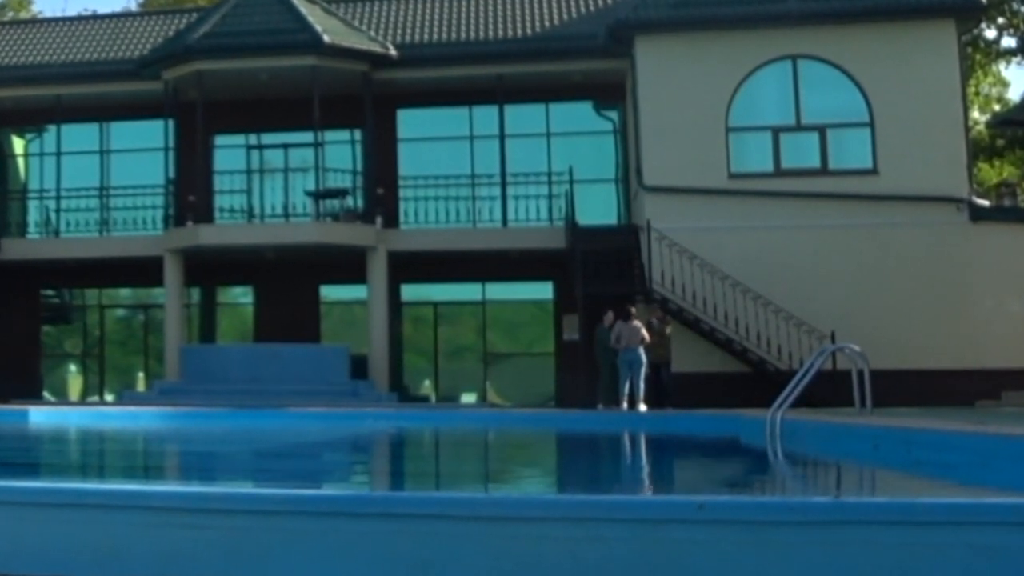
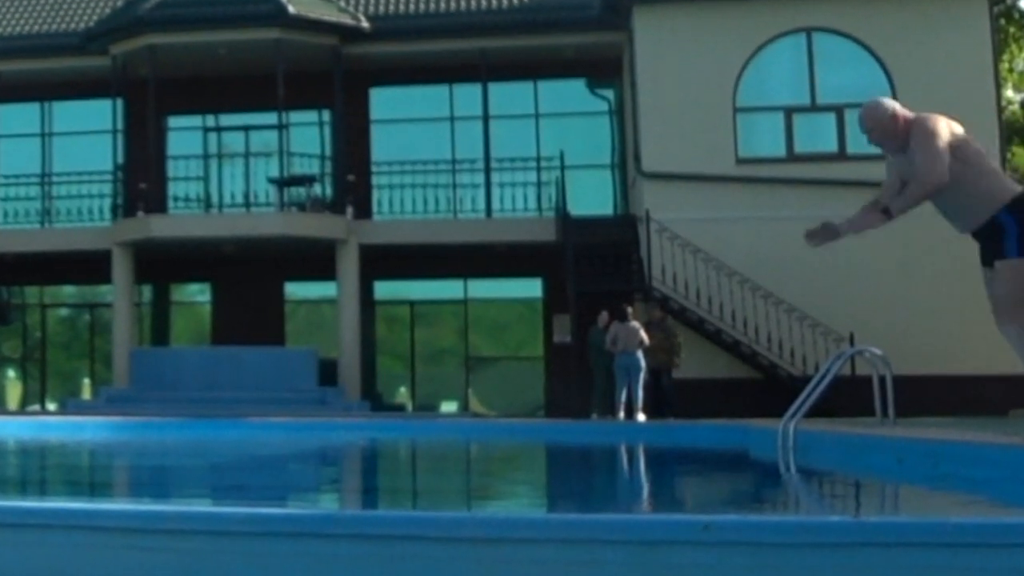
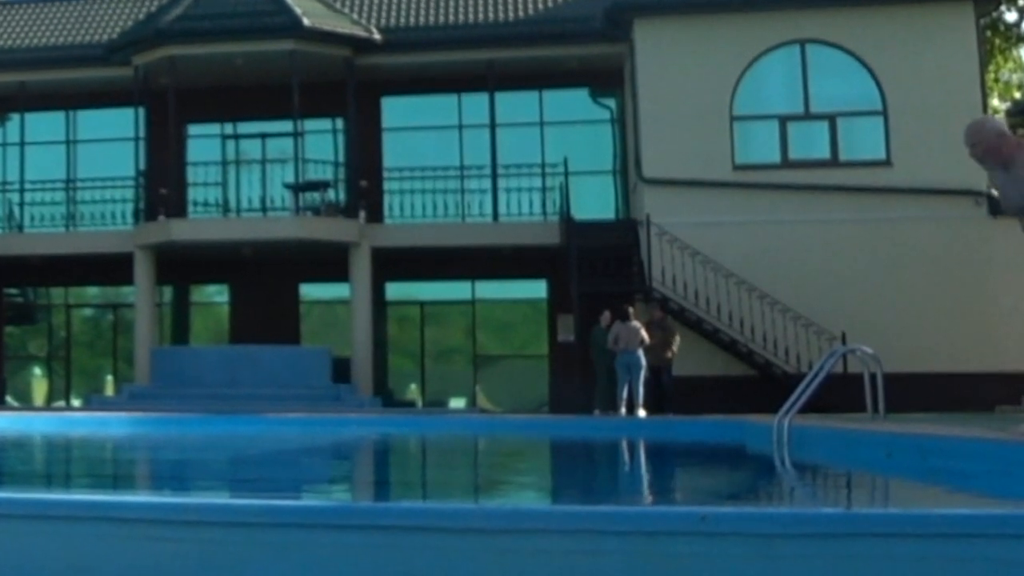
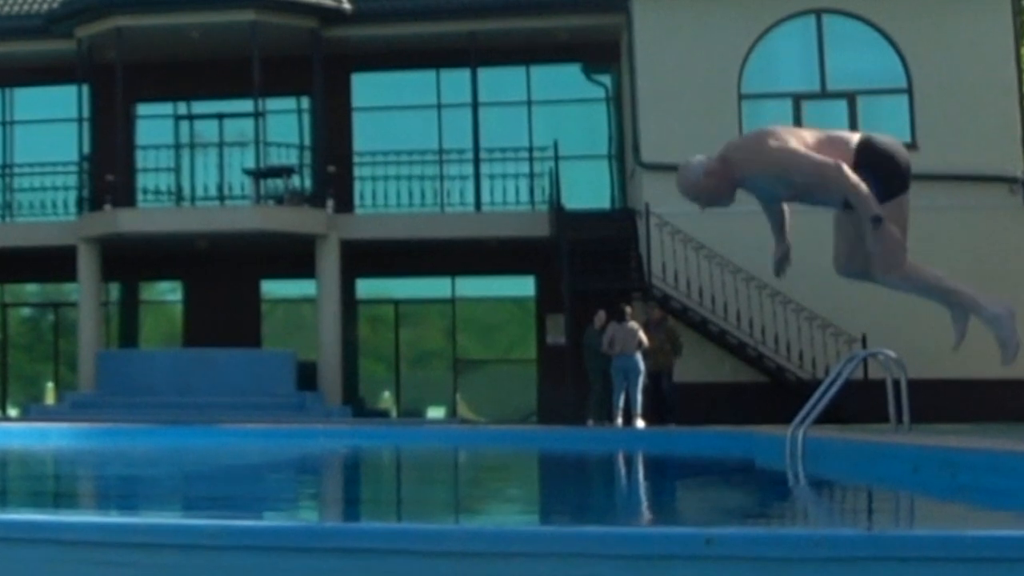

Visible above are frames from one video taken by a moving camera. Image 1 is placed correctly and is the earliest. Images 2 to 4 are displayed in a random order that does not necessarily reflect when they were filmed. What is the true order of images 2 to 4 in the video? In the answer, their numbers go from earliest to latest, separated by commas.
3, 2, 4
